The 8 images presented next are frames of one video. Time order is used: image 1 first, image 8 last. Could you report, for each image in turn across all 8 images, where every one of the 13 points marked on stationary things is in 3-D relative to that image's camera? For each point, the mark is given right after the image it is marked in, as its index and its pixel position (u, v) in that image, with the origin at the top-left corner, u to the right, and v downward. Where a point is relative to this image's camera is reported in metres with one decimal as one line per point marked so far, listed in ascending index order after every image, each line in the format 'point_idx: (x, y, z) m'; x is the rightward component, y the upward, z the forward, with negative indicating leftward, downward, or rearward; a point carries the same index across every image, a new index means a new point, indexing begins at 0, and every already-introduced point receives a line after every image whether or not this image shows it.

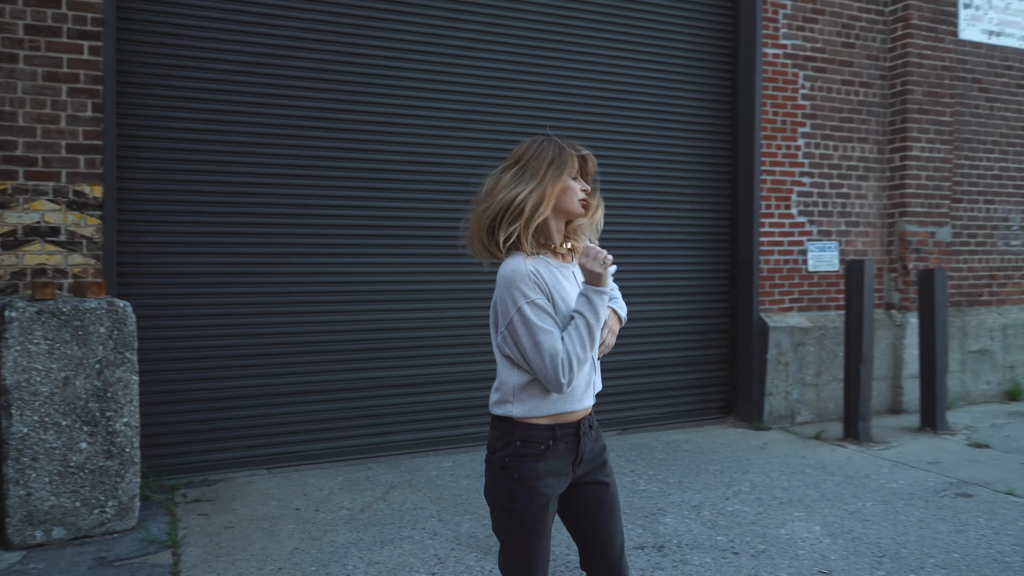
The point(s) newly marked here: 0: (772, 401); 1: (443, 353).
0: (+5.4, -2.4, +15.7) m
1: (-1.3, -1.2, +13.8) m
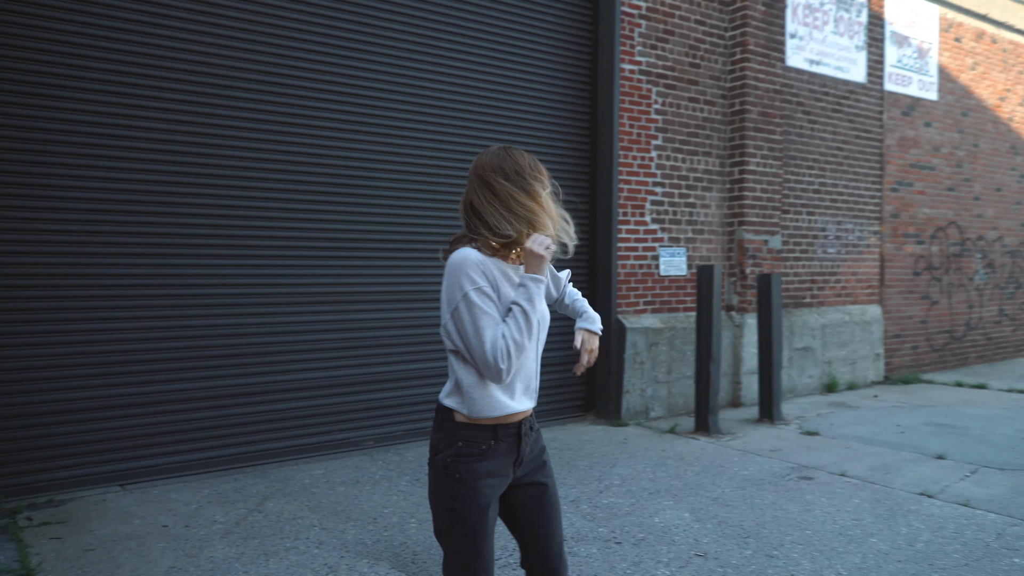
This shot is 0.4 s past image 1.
0: (+2.6, -2.5, +16.5) m
1: (-3.6, -1.3, +13.3) m
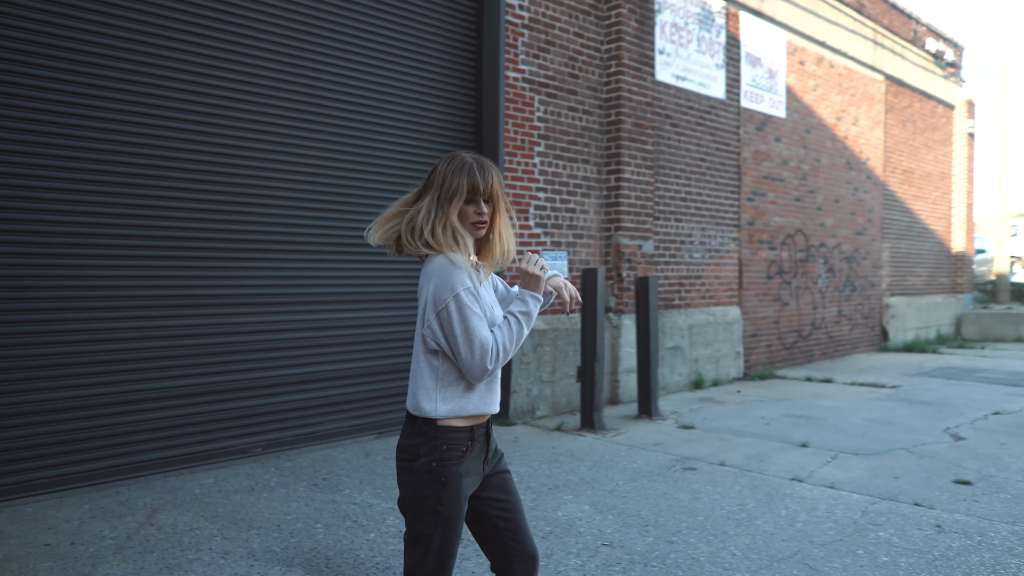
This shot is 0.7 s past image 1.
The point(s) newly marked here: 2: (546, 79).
0: (+0.1, -2.5, +16.8) m
1: (-5.4, -1.3, +12.6) m
2: (+0.8, +5.2, +18.7) m
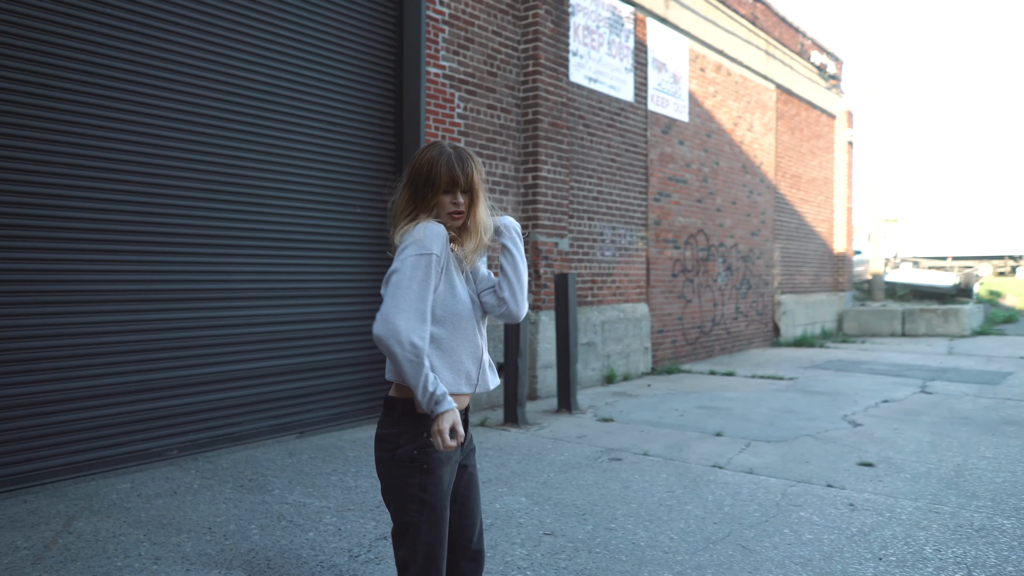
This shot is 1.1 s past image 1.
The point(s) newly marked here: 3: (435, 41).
0: (-1.7, -2.4, +16.8) m
1: (-6.5, -1.2, +11.8) m
2: (-1.2, +5.3, +18.7) m
3: (-1.9, +5.9, +17.7) m
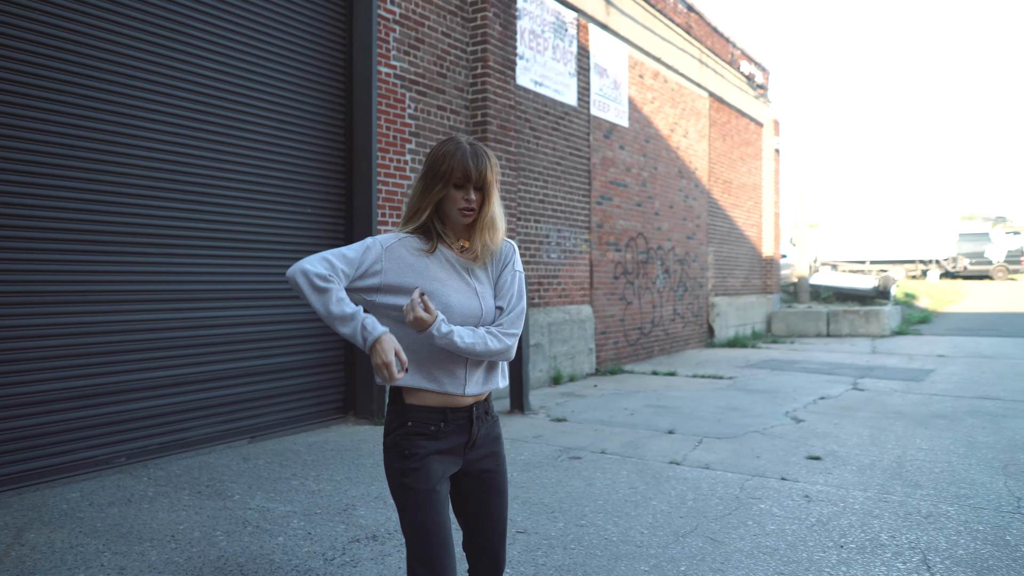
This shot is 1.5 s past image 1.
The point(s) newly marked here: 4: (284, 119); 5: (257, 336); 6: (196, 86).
0: (-2.7, -2.4, +16.6) m
1: (-7.1, -1.2, +11.3) m
2: (-2.4, +5.3, +18.6) m
3: (-3.0, +5.8, +17.5) m
4: (-4.9, +3.6, +15.7) m
5: (-5.1, -0.9, +14.8) m
6: (-6.0, +3.8, +13.8) m
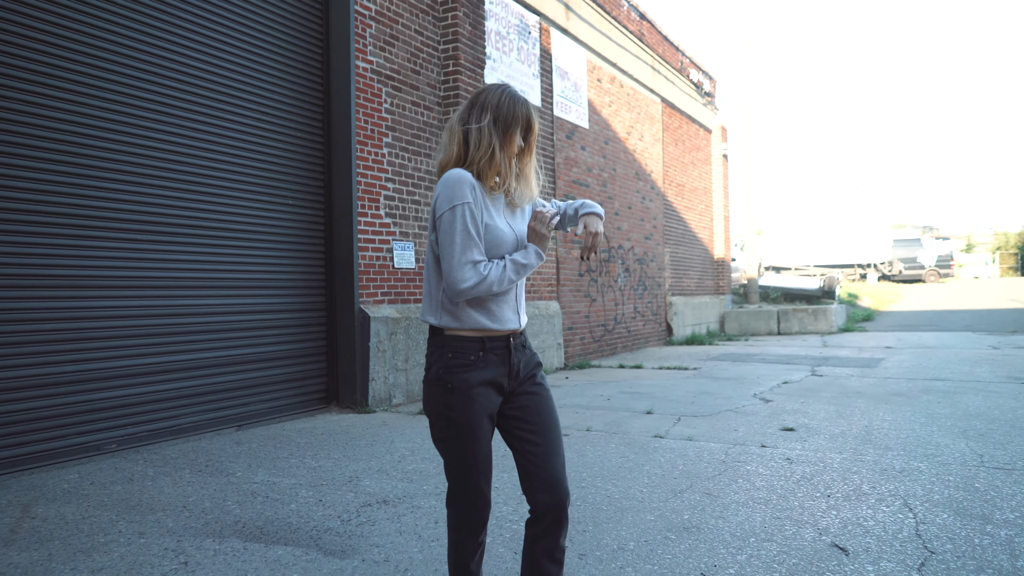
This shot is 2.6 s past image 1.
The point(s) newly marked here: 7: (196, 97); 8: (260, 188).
0: (-3.1, -2.2, +16.8) m
1: (-7.2, -1.0, +11.1) m
2: (-3.1, +5.5, +18.9) m
3: (-3.6, +6.0, +17.7) m
4: (-5.3, +3.8, +15.8) m
5: (-5.4, -0.7, +14.8) m
6: (-6.3, +4.0, +13.8) m
7: (-6.1, +3.6, +14.2) m
8: (-5.3, +2.1, +15.6) m
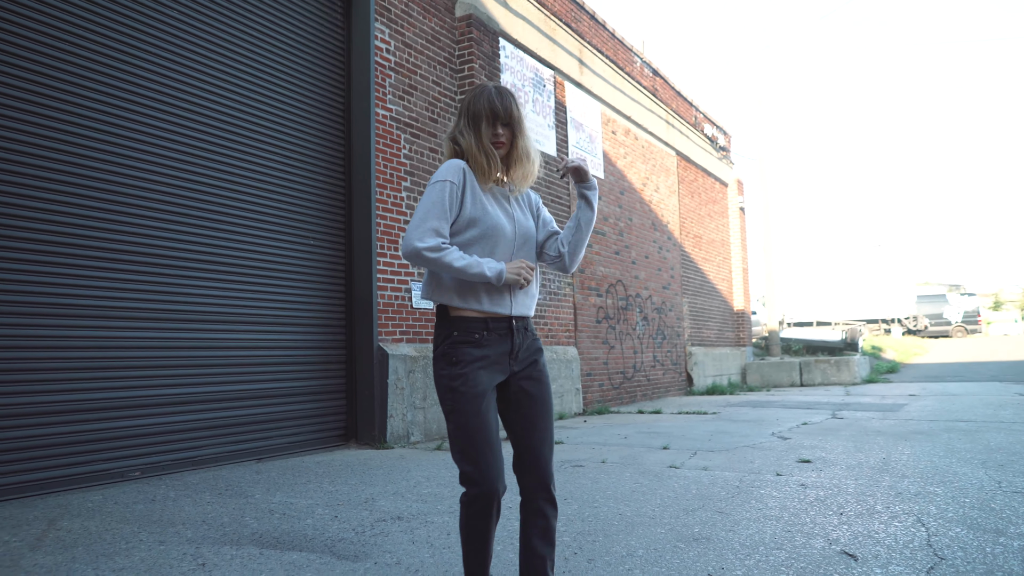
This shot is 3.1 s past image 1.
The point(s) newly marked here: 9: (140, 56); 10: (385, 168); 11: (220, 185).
0: (-2.8, -3.1, +16.9) m
1: (-7.0, -1.4, +11.5) m
2: (-2.7, +4.4, +19.6) m
3: (-3.2, +5.0, +18.6) m
4: (-5.0, +3.0, +16.5) m
5: (-5.1, -1.5, +15.2) m
6: (-6.0, +3.4, +14.6) m
7: (-5.8, +2.9, +14.9) m
8: (-5.0, +1.3, +16.1) m
9: (-6.7, +4.2, +13.4) m
10: (-3.2, +3.0, +18.6) m
11: (-5.8, +2.1, +14.7) m
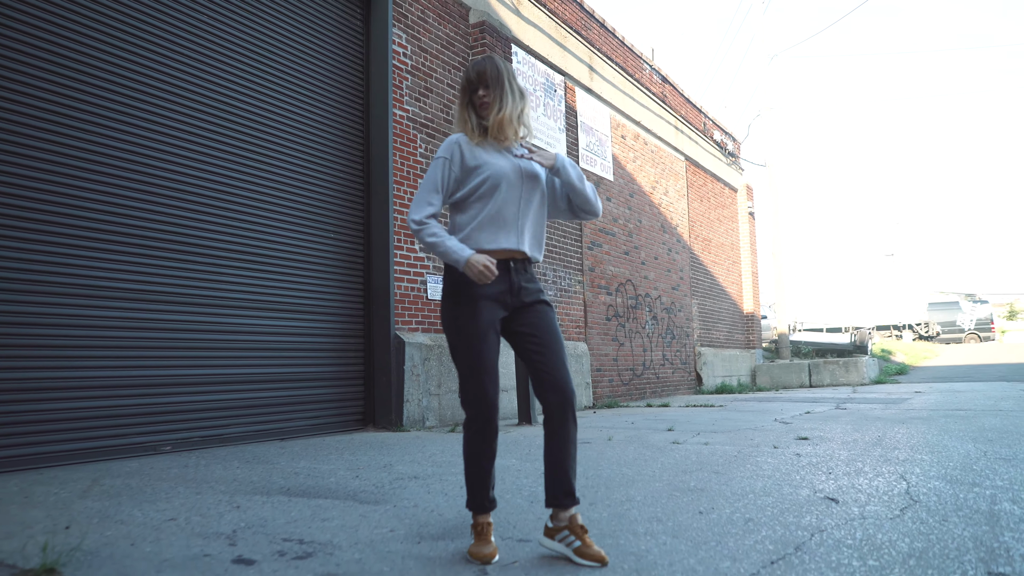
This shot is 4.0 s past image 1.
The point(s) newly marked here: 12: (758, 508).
0: (-2.5, -2.9, +17.6) m
1: (-6.9, -1.2, +12.3) m
2: (-2.4, +4.6, +20.3) m
3: (-3.0, +5.3, +19.3) m
4: (-4.8, +3.2, +17.2) m
5: (-4.9, -1.2, +15.9) m
6: (-5.8, +3.6, +15.3) m
7: (-5.6, +3.2, +15.7) m
8: (-4.8, +1.5, +16.9) m
9: (-6.5, +4.5, +14.2) m
10: (-2.9, +3.2, +19.3) m
11: (-5.6, +2.3, +15.4) m
12: (+2.4, -2.1, +7.1) m
